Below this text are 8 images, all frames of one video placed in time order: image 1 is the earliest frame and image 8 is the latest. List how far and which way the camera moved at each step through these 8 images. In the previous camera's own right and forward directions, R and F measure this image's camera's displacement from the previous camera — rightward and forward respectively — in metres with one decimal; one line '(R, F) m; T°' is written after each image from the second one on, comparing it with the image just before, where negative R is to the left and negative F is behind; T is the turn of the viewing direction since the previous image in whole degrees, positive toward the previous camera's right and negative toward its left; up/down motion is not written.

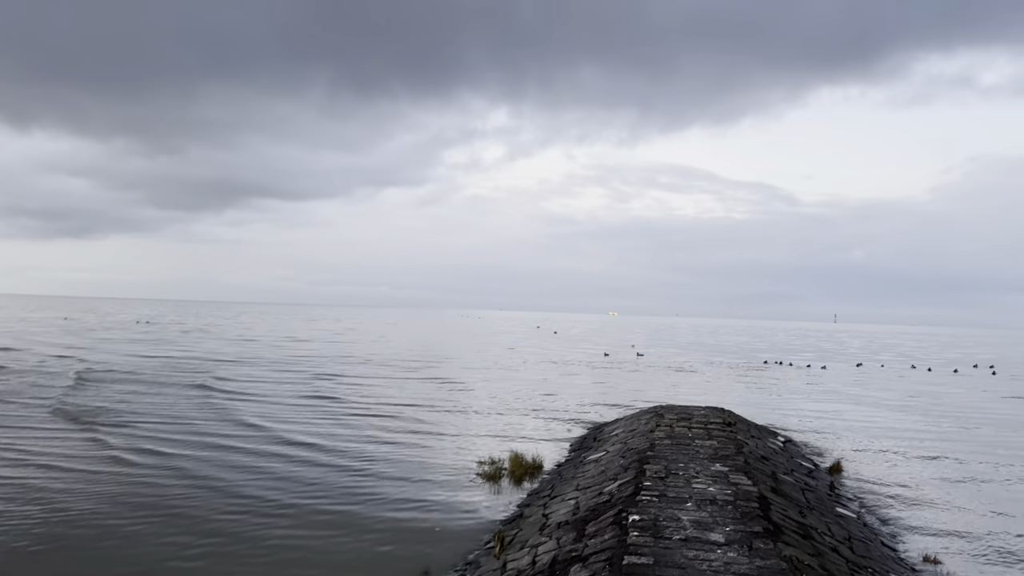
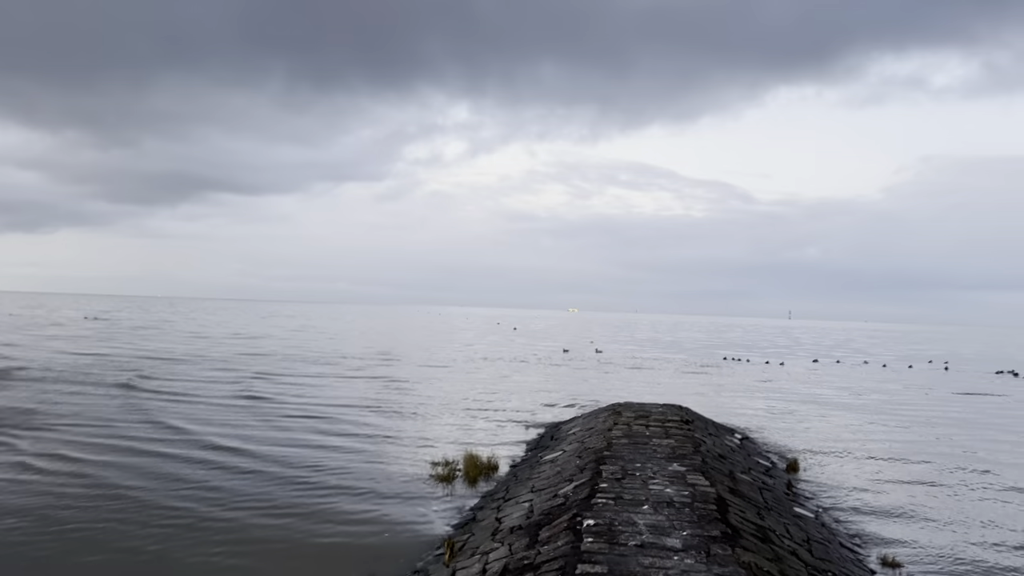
(+0.1, +0.2) m; +4°
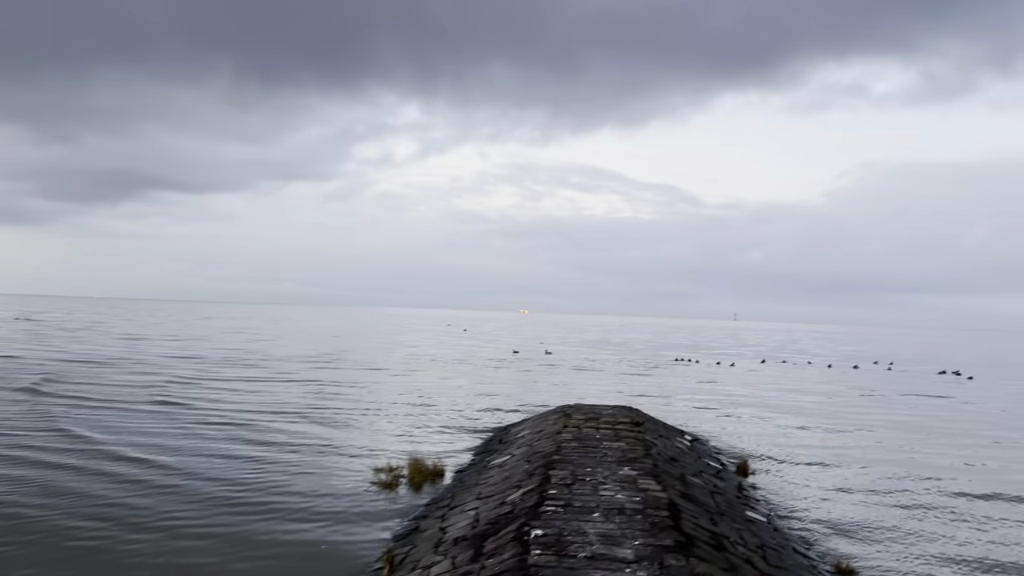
(0.0, +0.3) m; +5°
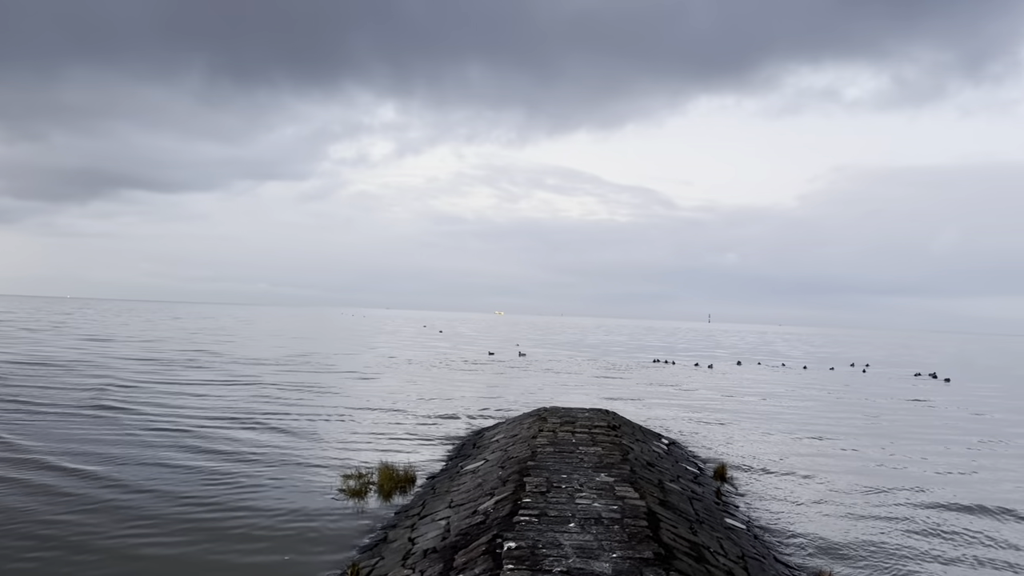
(0.0, +0.2) m; +2°
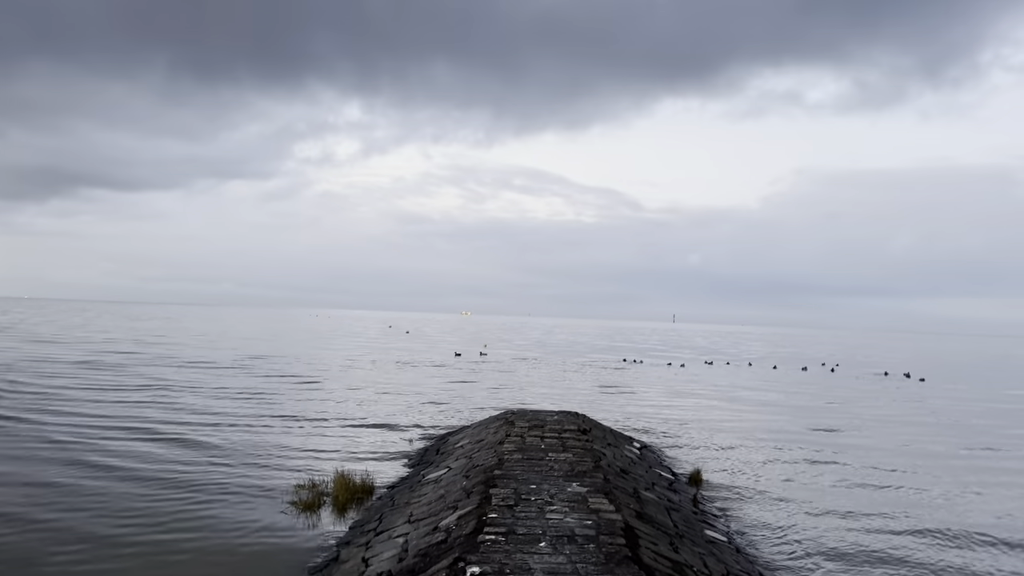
(0.0, +0.4) m; +3°
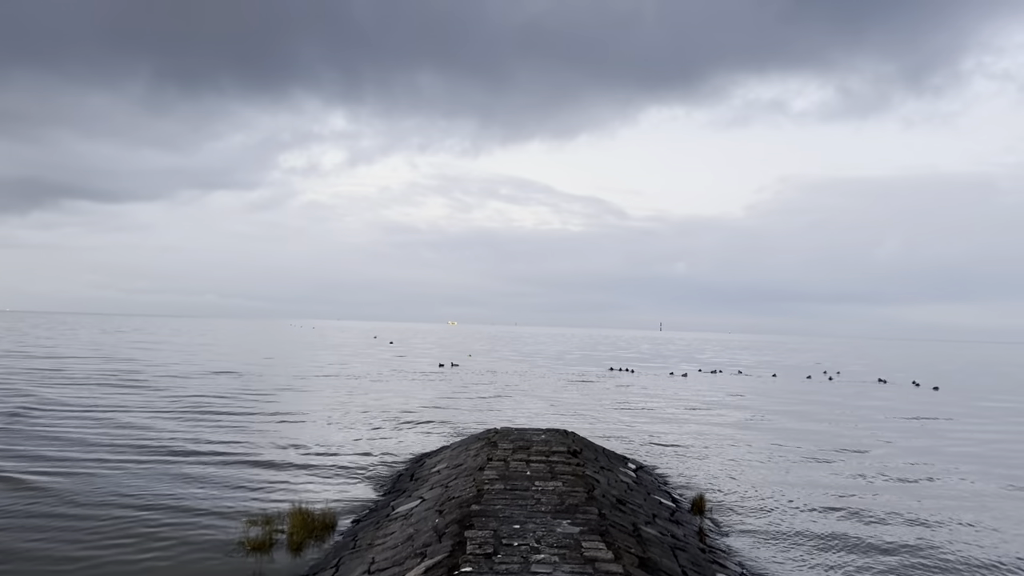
(+0.1, +0.7) m; +1°
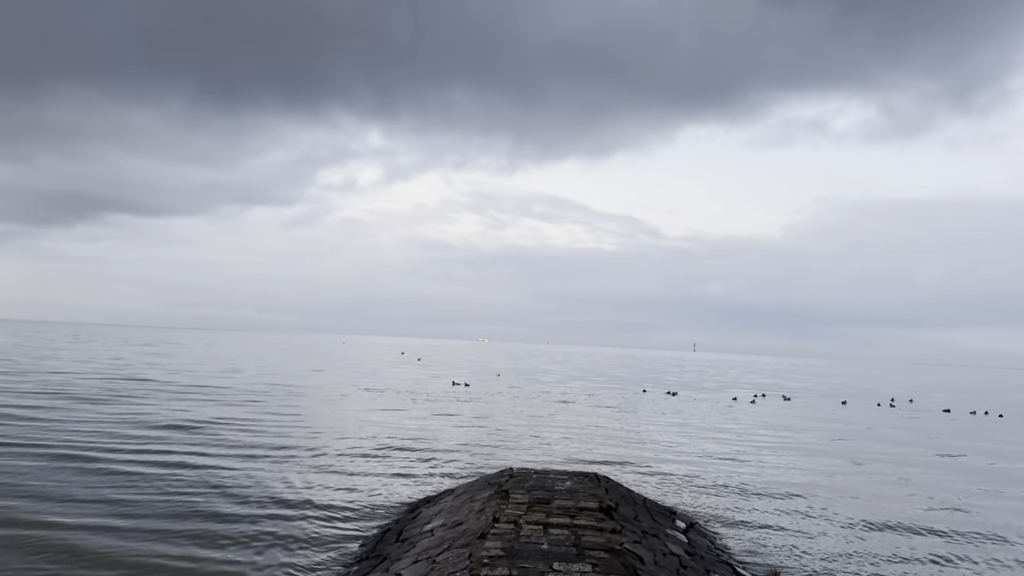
(+0.1, +1.4) m; -3°
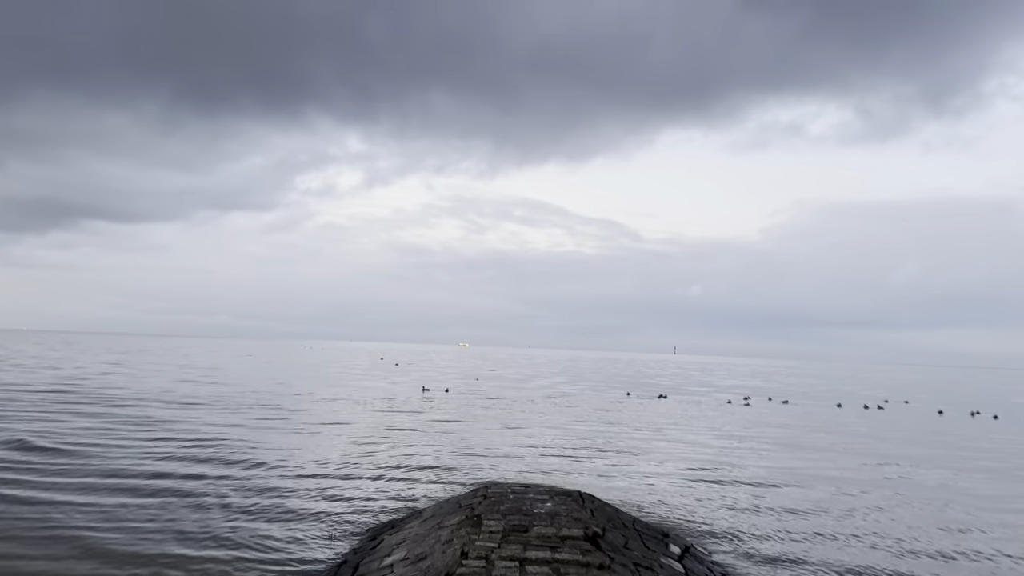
(+0.1, +0.7) m; +2°
